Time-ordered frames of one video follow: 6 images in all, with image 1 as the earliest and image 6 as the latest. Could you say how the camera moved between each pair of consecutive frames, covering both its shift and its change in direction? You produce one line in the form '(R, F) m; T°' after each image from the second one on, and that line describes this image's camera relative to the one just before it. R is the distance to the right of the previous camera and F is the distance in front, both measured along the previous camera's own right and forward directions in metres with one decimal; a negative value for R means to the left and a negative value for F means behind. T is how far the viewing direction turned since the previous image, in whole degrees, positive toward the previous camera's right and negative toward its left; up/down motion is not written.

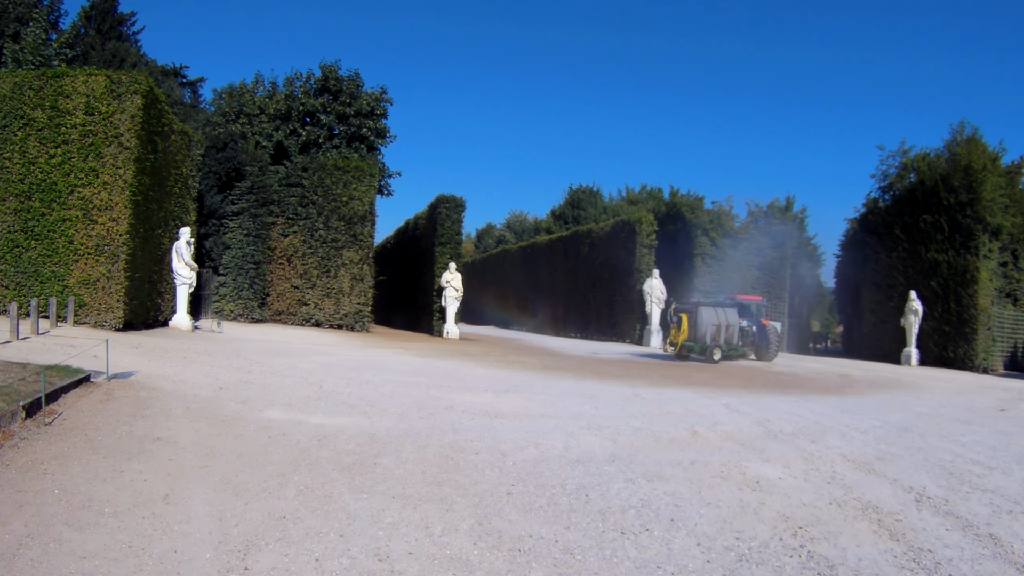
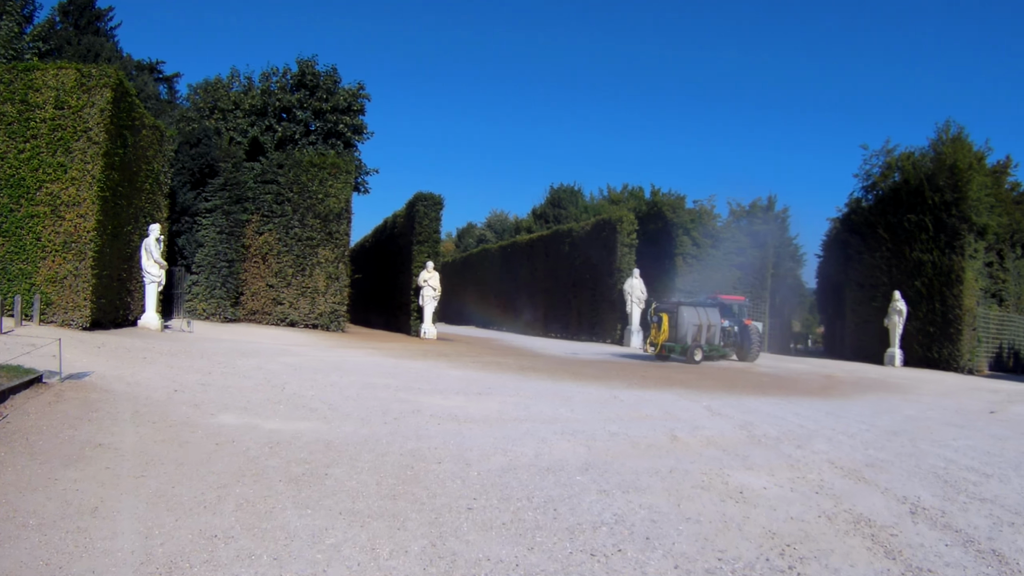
(+0.1, +0.4) m; +1°
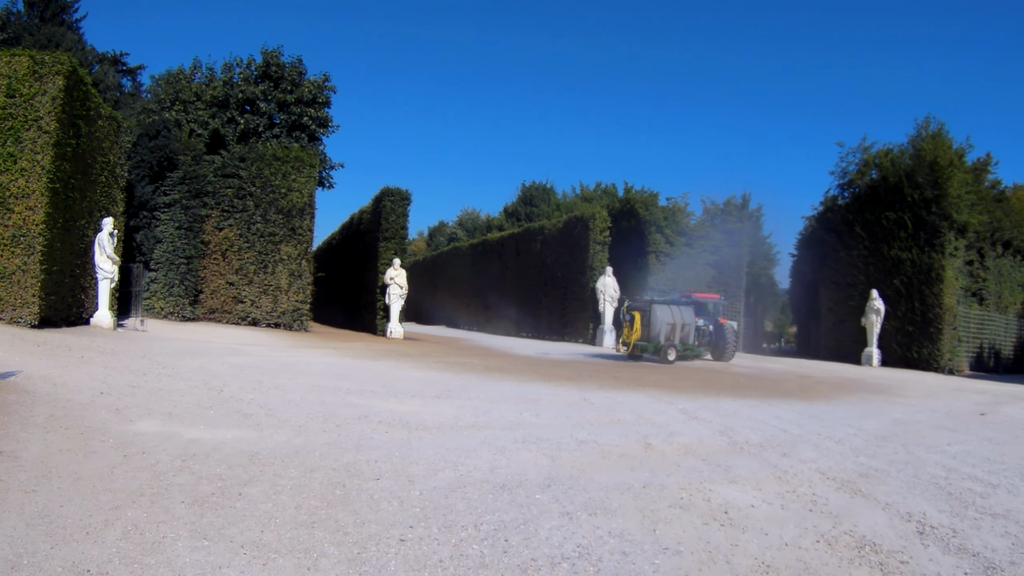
(+0.1, +0.6) m; +2°
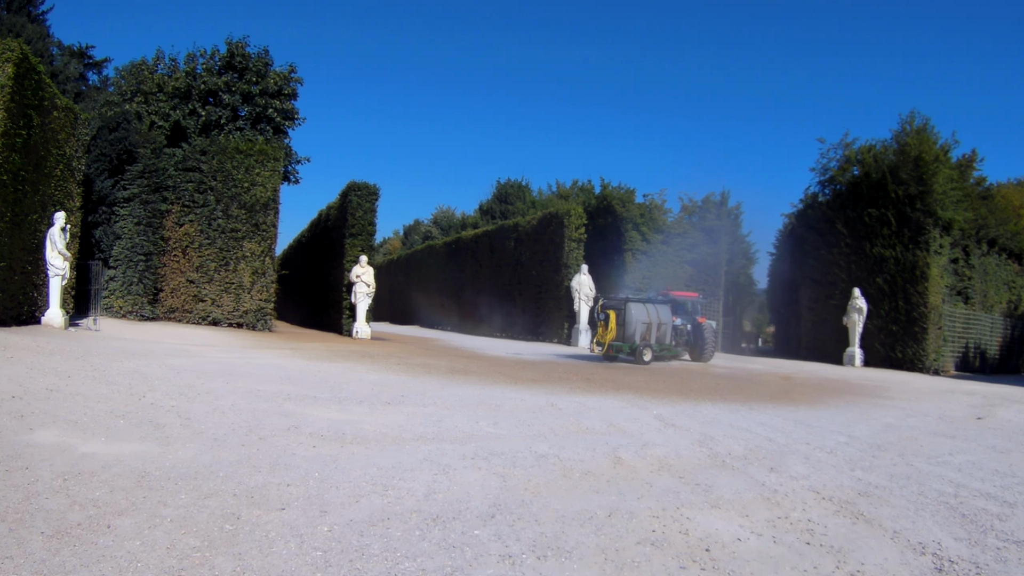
(+0.2, +0.7) m; +2°
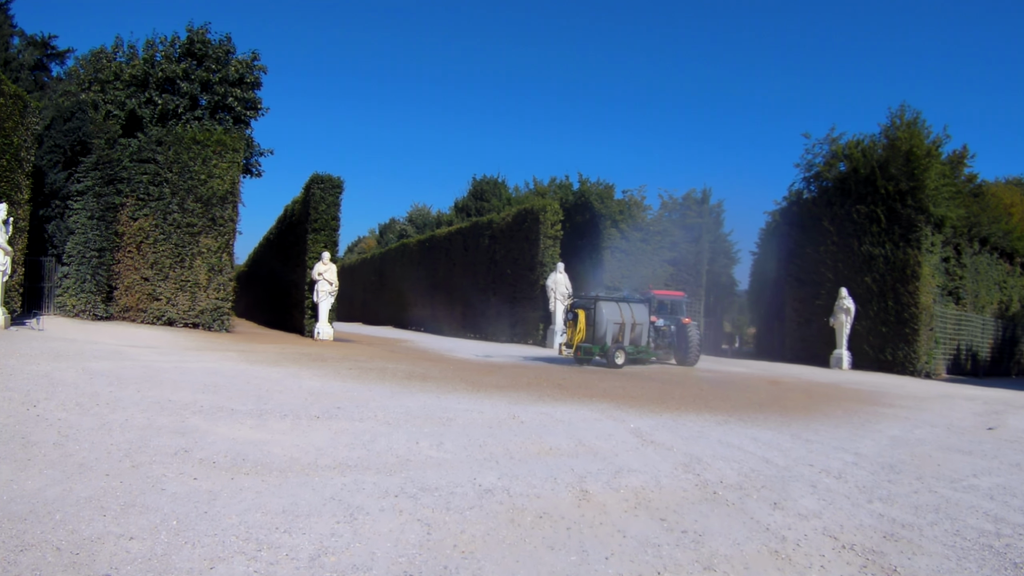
(+0.2, +0.9) m; +2°
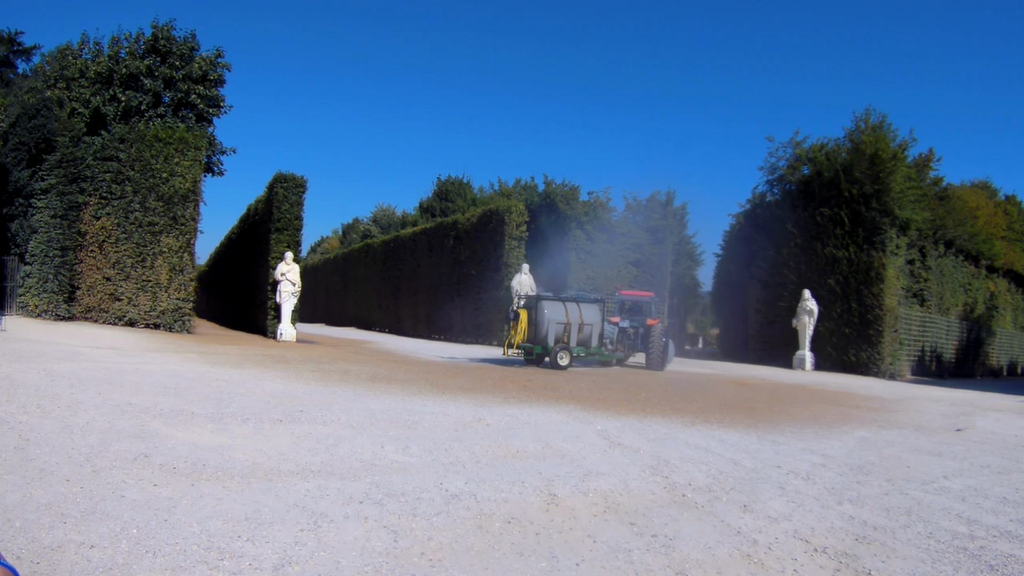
(0.0, +0.1) m; +3°
